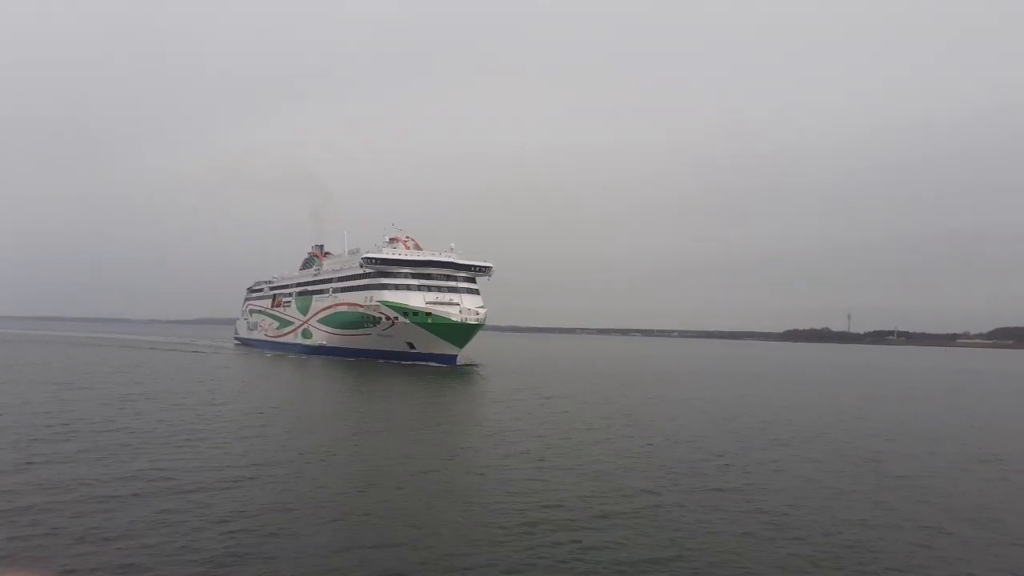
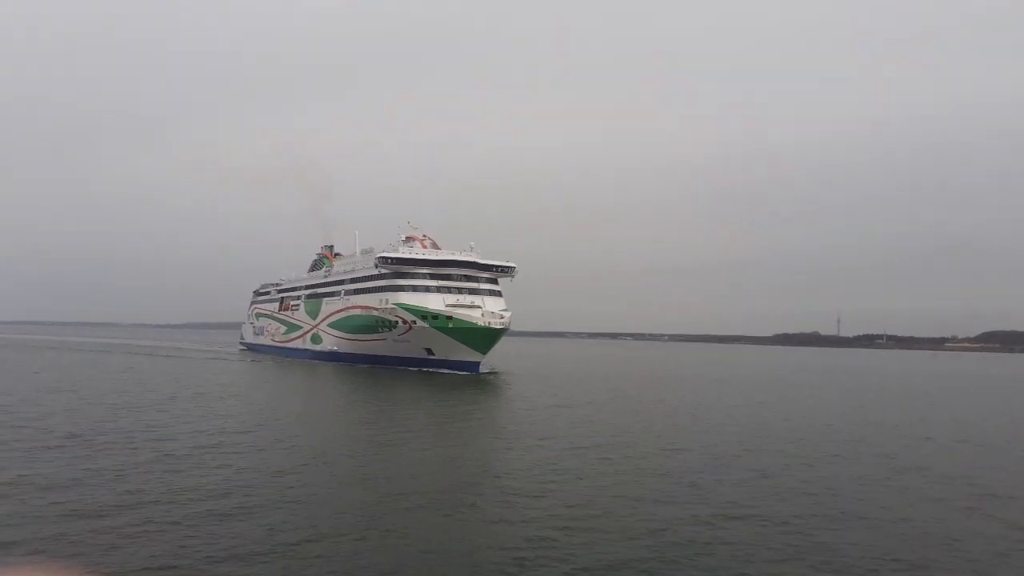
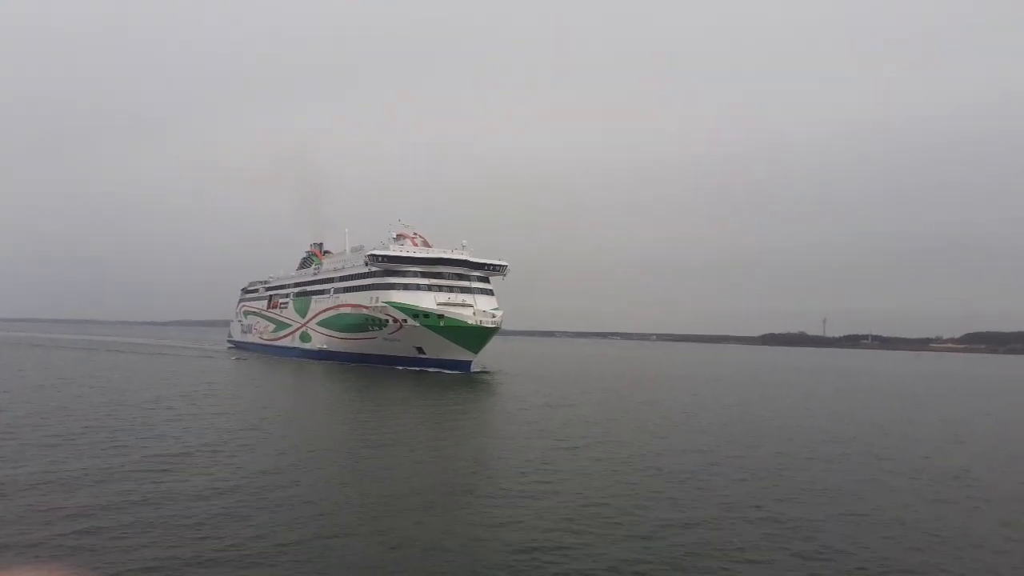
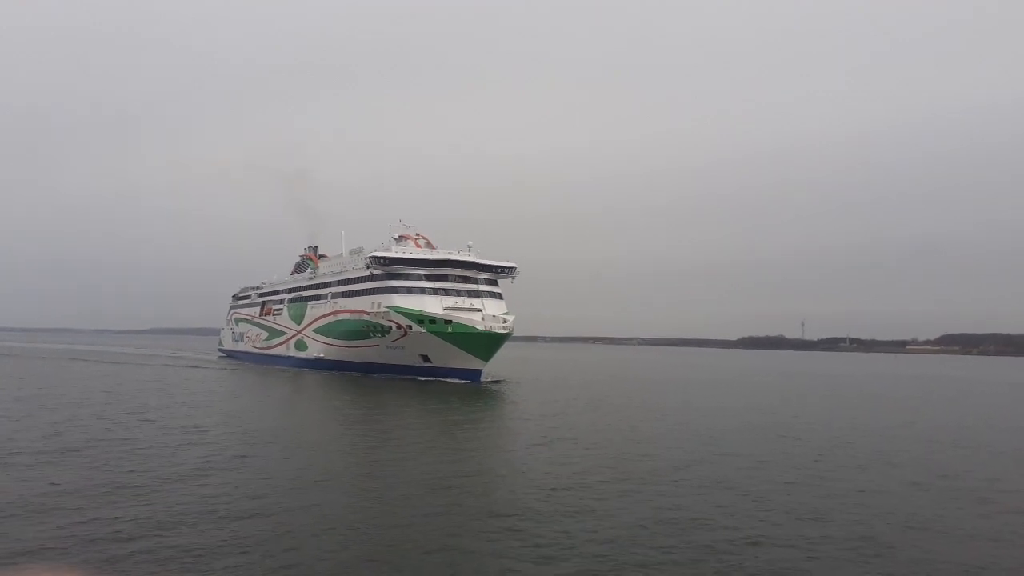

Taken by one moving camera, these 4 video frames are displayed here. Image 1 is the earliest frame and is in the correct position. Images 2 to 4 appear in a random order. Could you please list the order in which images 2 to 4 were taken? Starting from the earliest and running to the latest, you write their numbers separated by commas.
2, 3, 4
